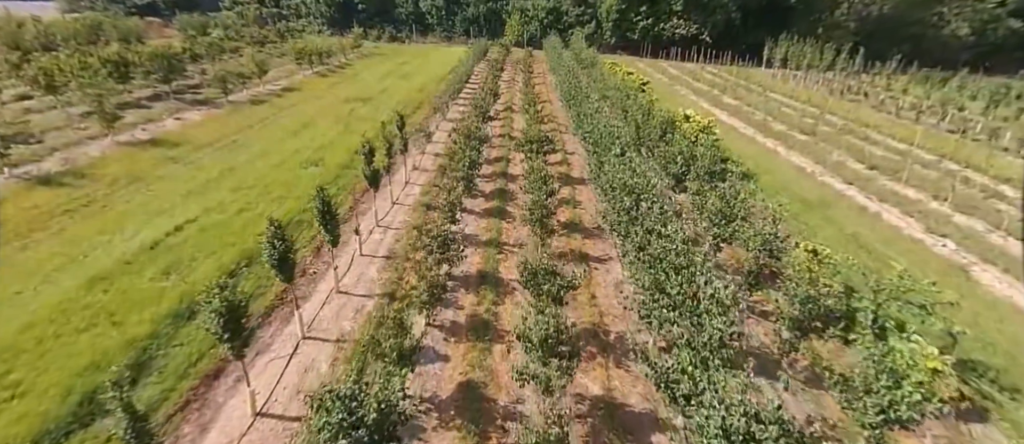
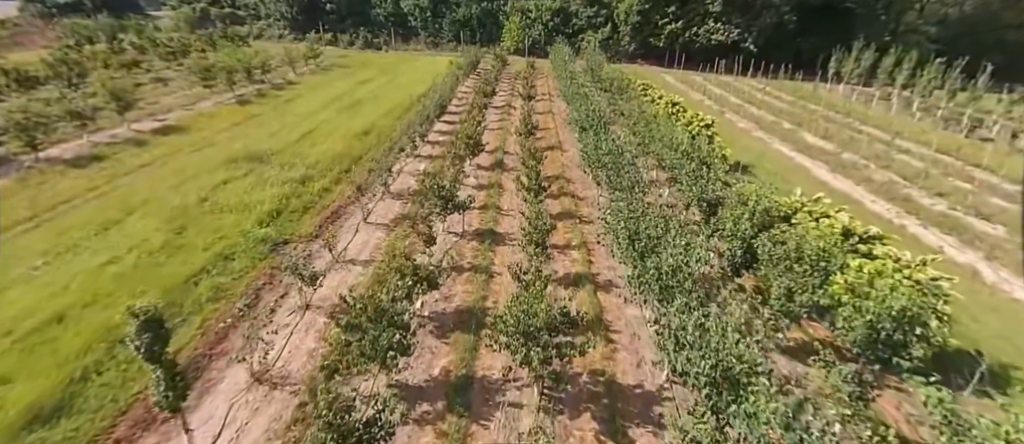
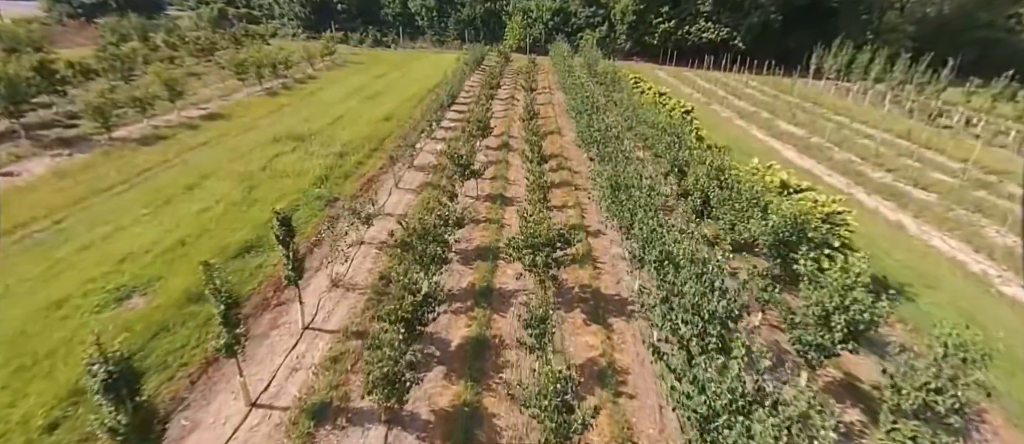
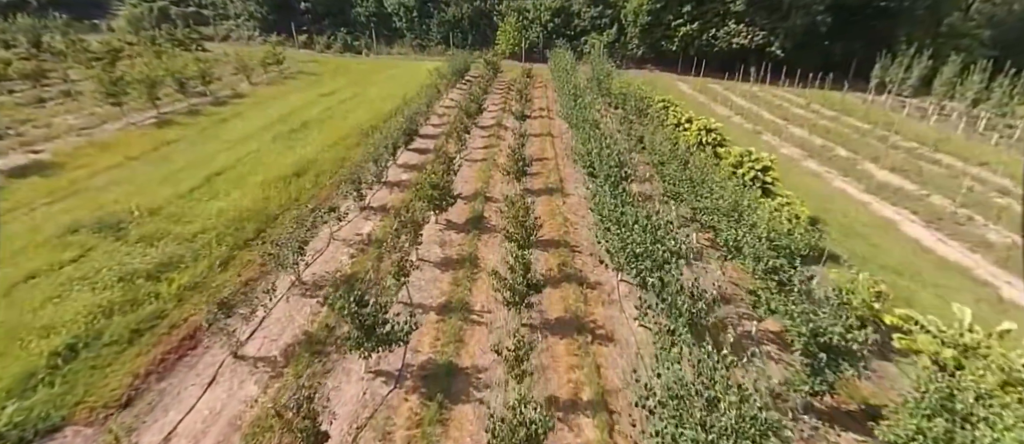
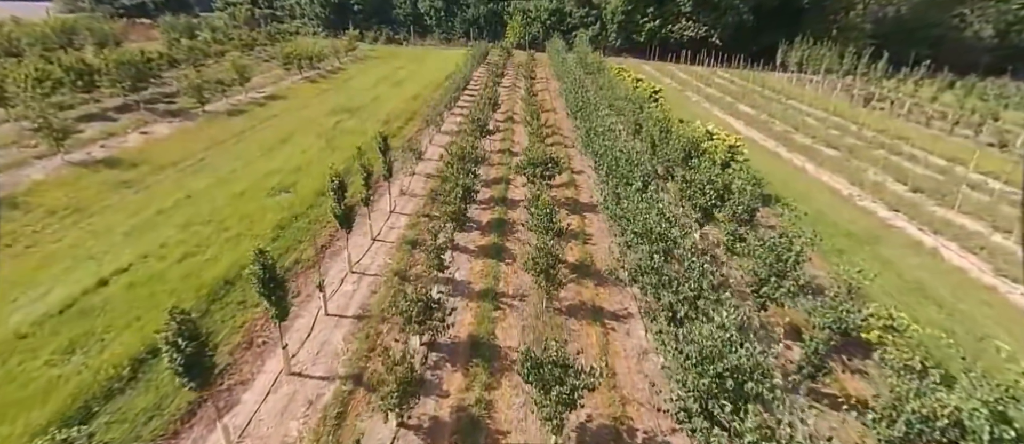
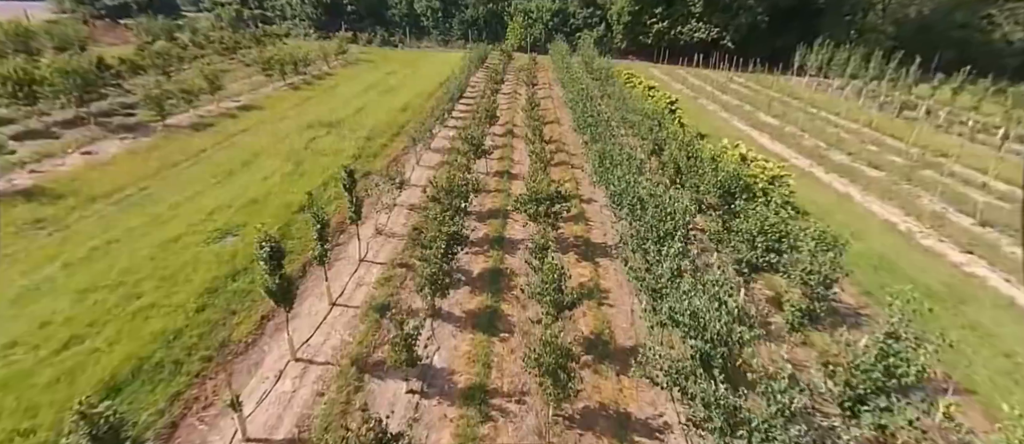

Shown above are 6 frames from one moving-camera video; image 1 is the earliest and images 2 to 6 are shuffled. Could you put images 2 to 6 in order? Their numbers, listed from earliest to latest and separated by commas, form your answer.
5, 6, 3, 2, 4
